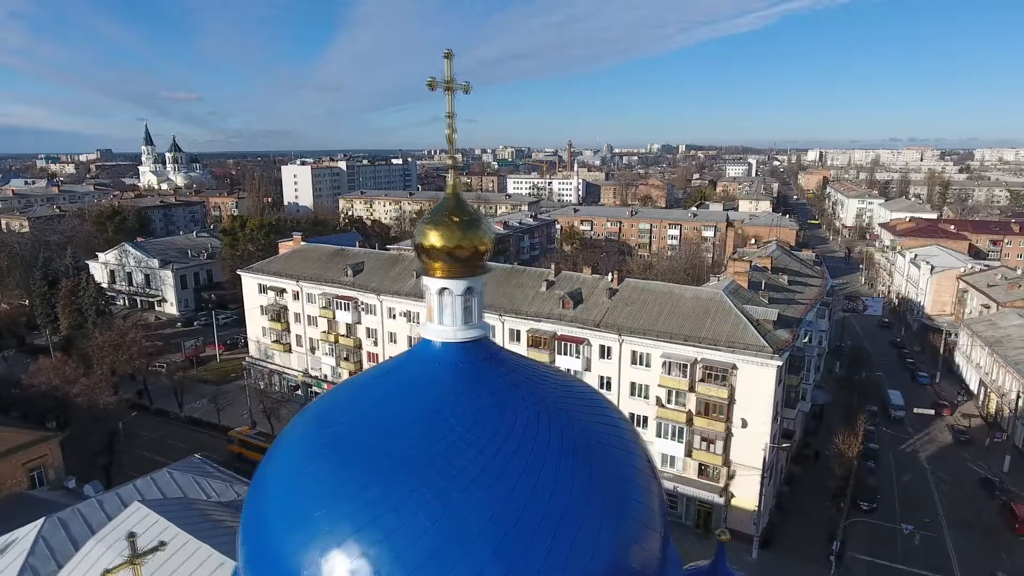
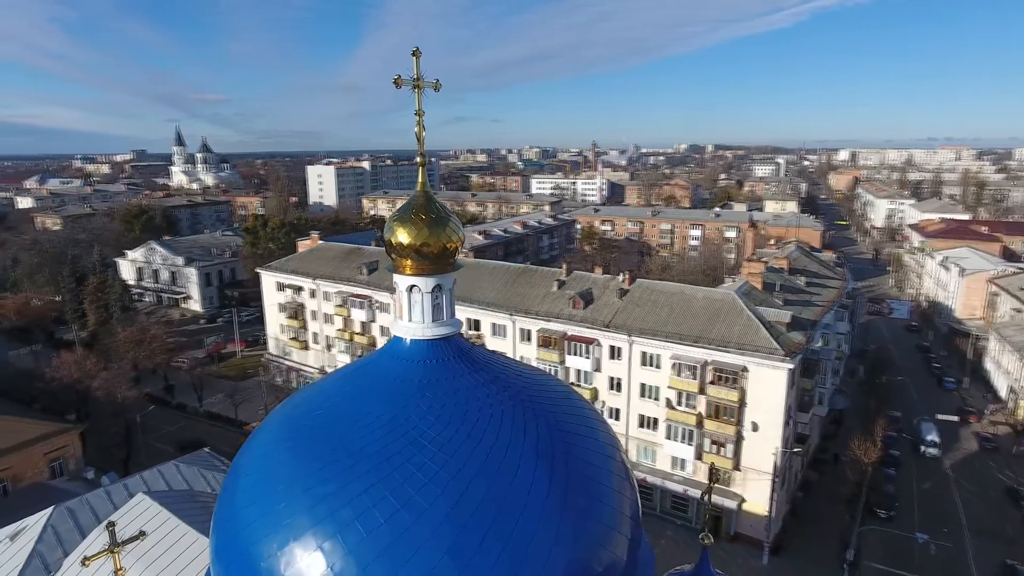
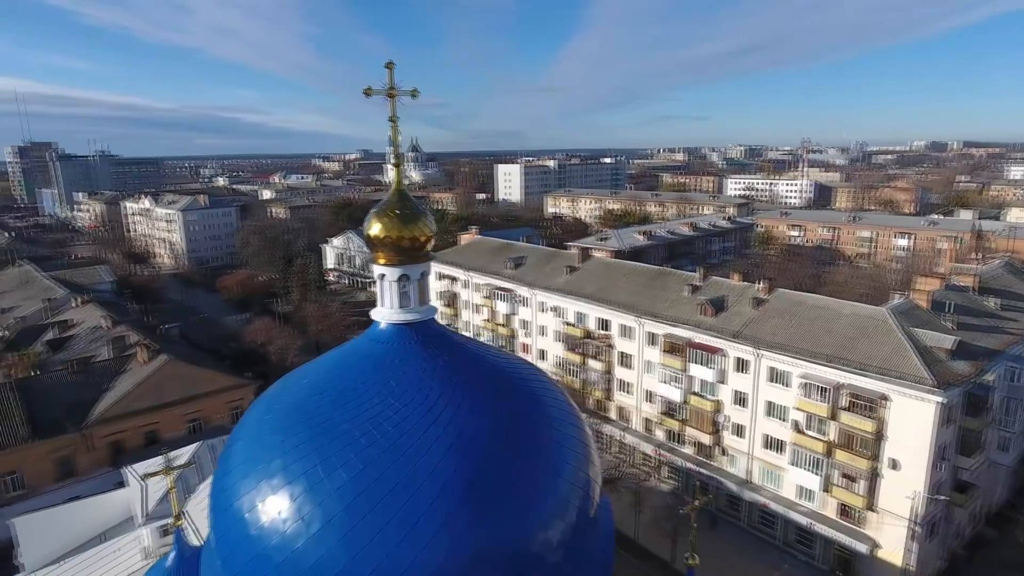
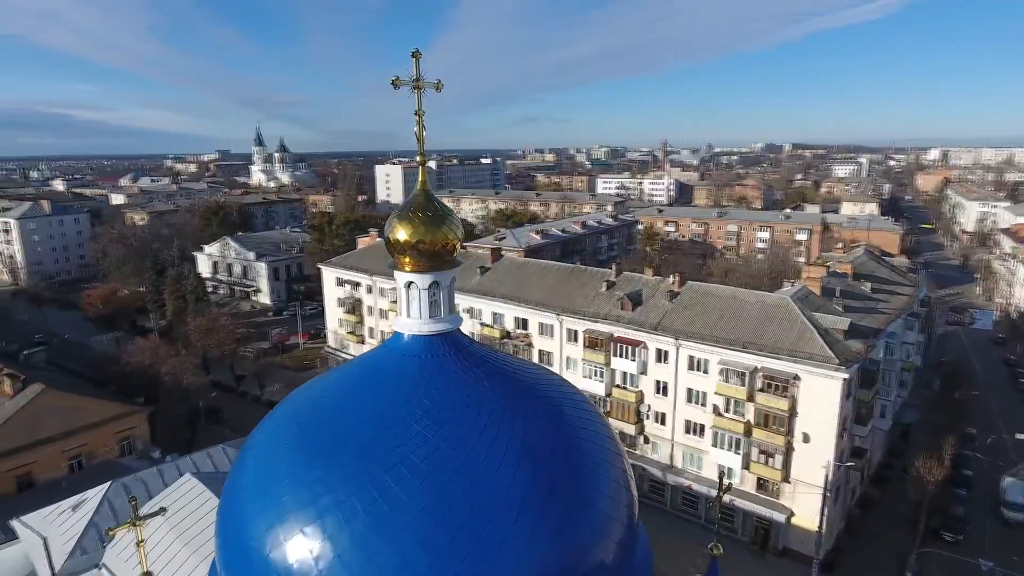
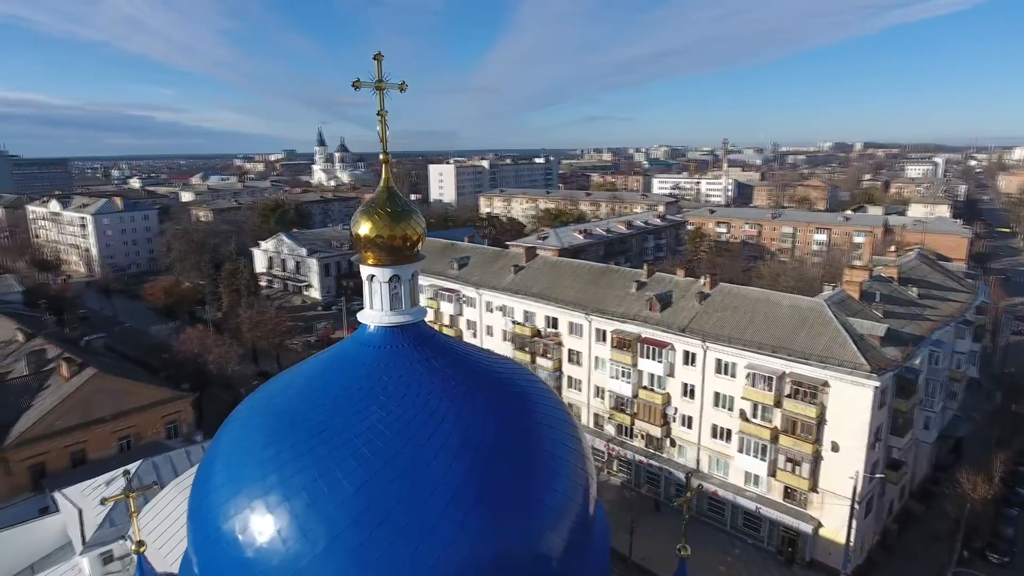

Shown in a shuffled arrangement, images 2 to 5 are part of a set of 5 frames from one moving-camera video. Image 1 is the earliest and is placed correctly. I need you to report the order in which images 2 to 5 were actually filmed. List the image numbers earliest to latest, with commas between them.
2, 4, 5, 3
